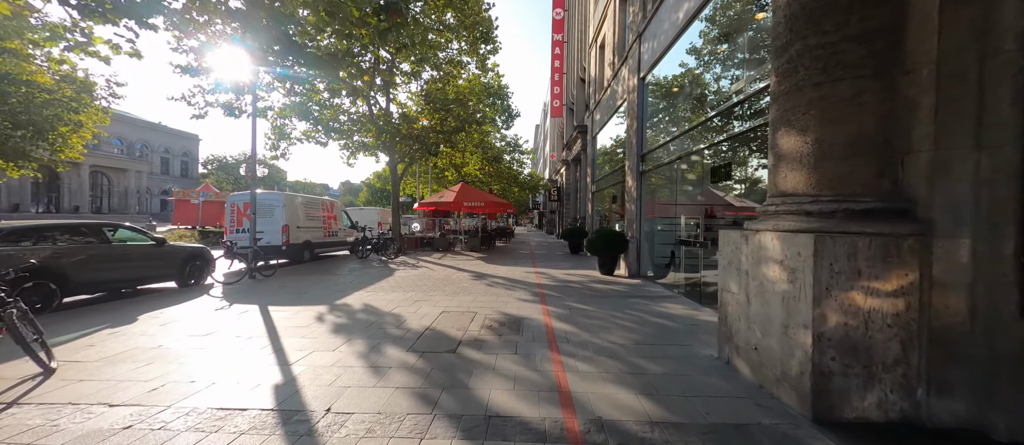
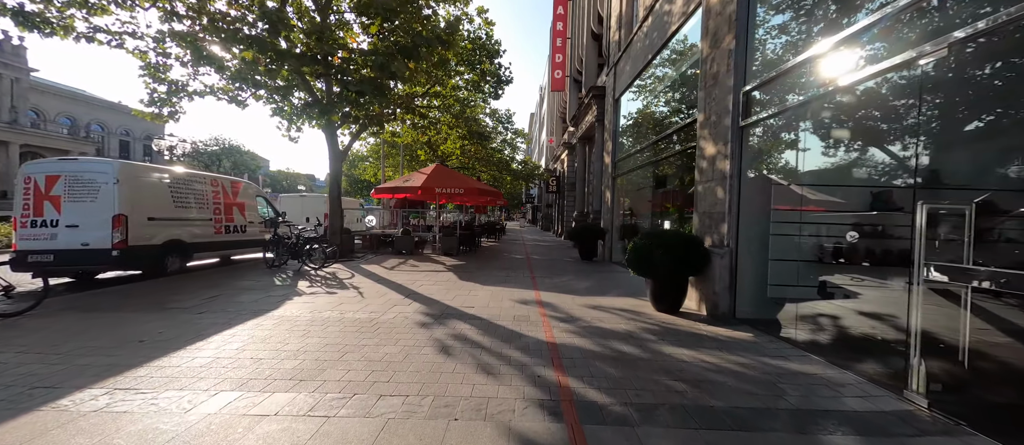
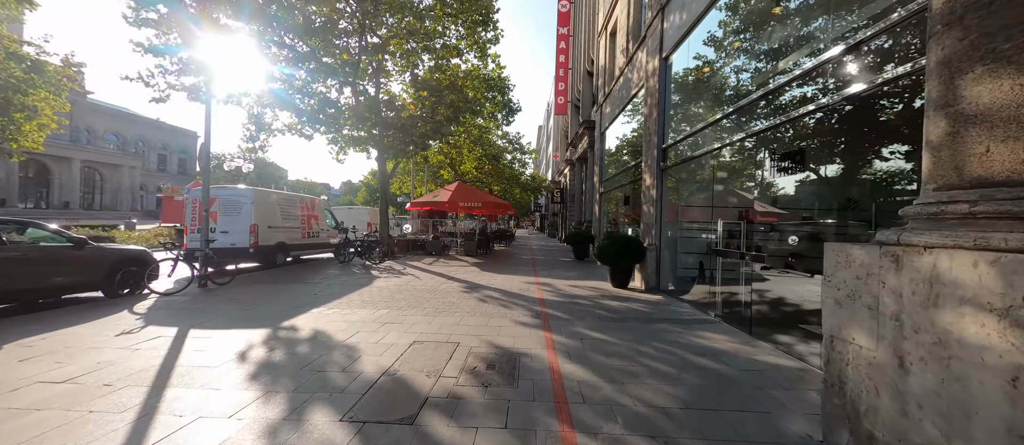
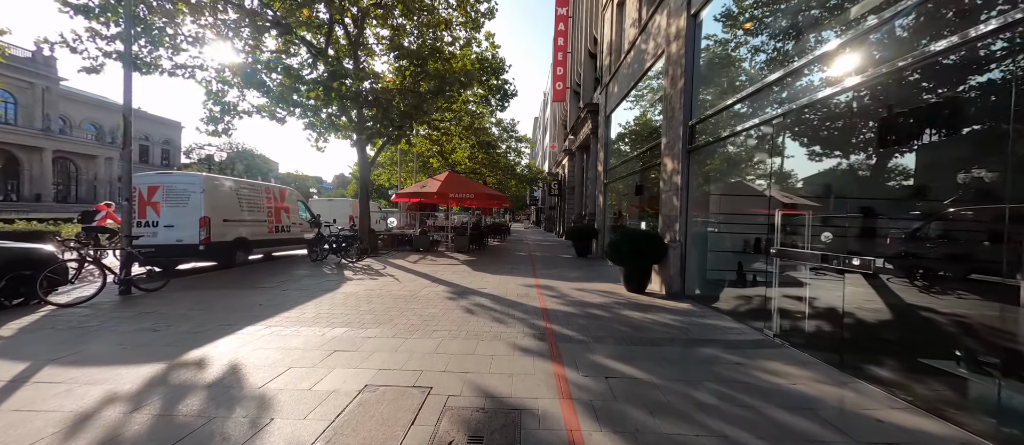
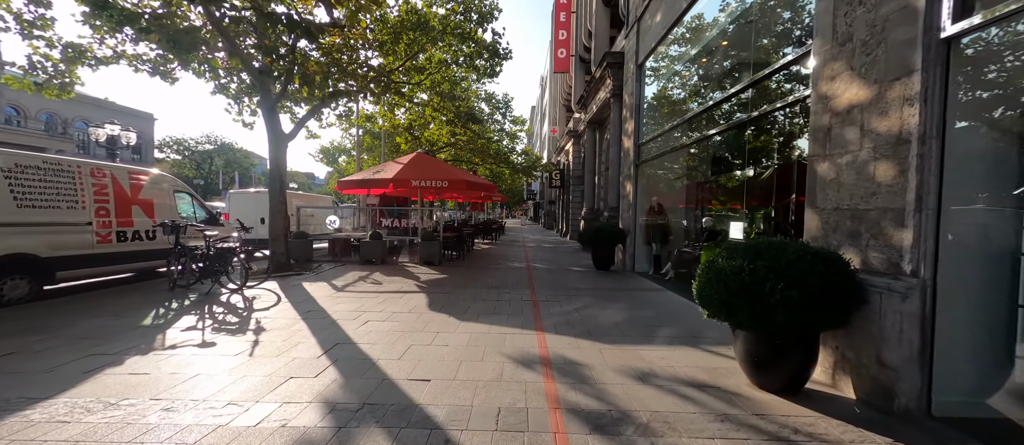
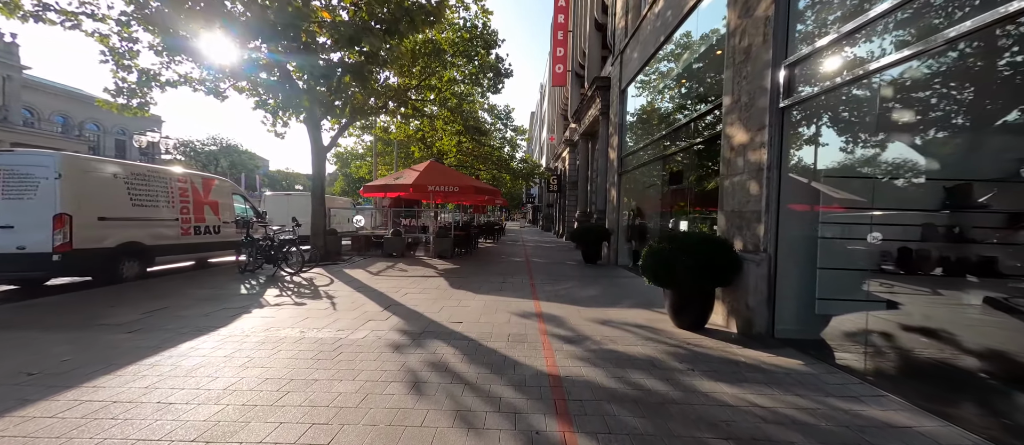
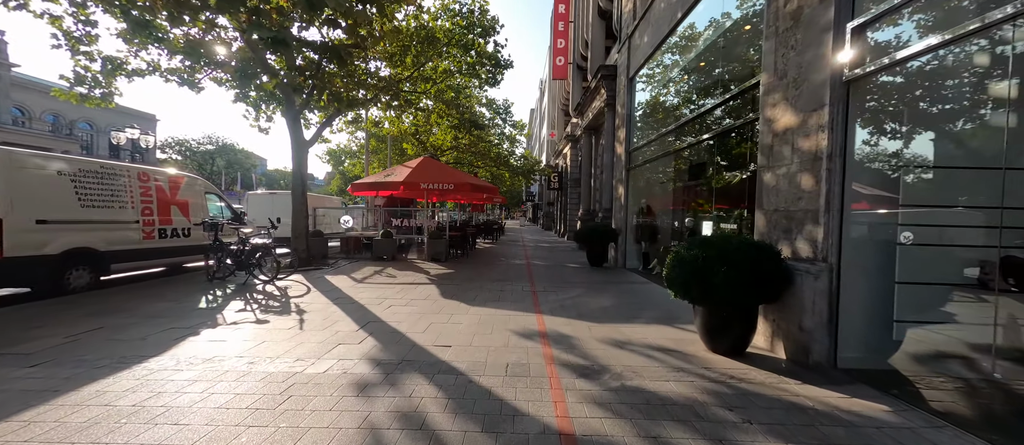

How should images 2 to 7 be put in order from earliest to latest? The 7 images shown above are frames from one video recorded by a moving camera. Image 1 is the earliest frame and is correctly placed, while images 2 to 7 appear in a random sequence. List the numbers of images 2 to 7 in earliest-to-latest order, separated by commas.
3, 4, 2, 6, 7, 5
